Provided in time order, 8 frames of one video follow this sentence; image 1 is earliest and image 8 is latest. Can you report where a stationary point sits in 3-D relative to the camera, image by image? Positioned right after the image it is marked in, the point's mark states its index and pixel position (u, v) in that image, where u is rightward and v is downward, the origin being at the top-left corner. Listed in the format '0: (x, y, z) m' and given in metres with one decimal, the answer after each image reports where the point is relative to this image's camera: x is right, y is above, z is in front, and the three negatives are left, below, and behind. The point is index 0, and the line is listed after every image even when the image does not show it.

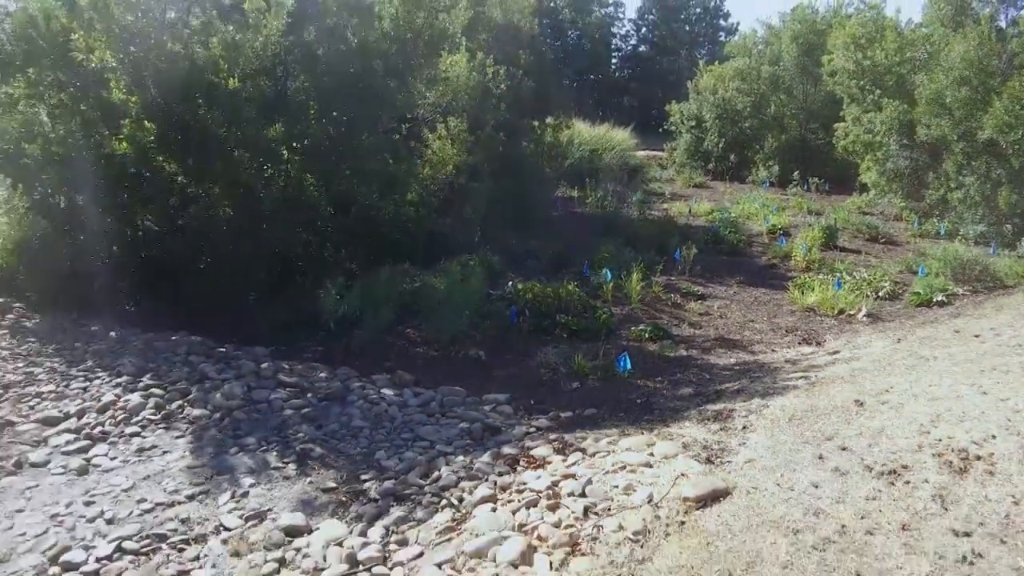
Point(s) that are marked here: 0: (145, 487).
0: (-1.6, -0.9, +3.9) m
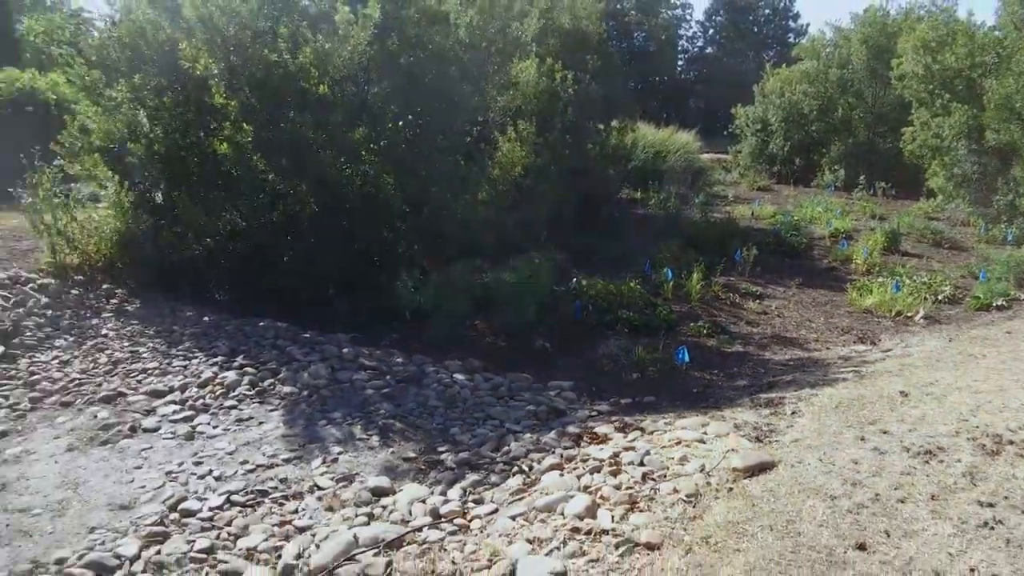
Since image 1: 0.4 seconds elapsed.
0: (-1.3, -0.8, +4.3) m
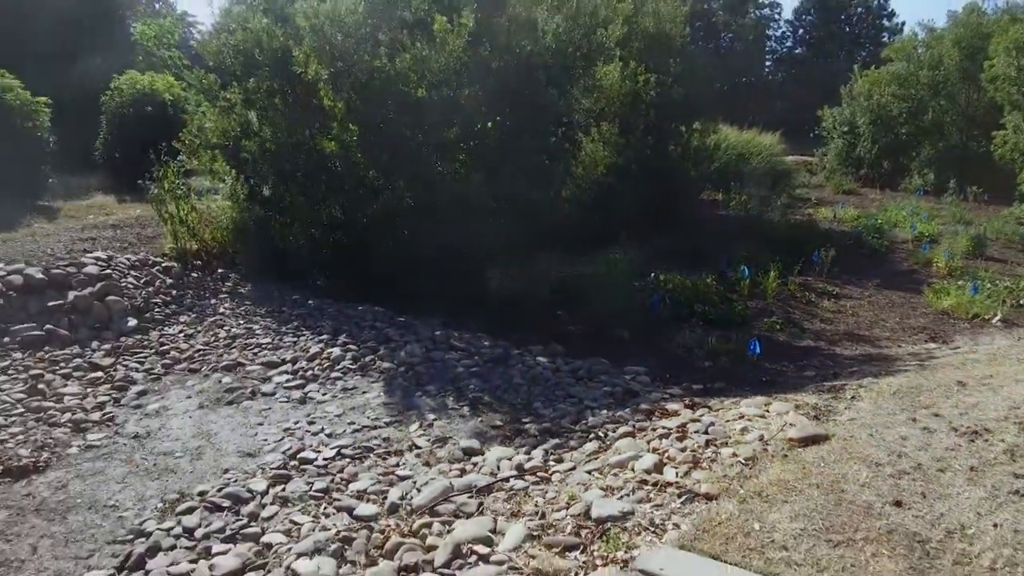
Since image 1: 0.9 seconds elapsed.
0: (-0.9, -0.7, +4.9) m
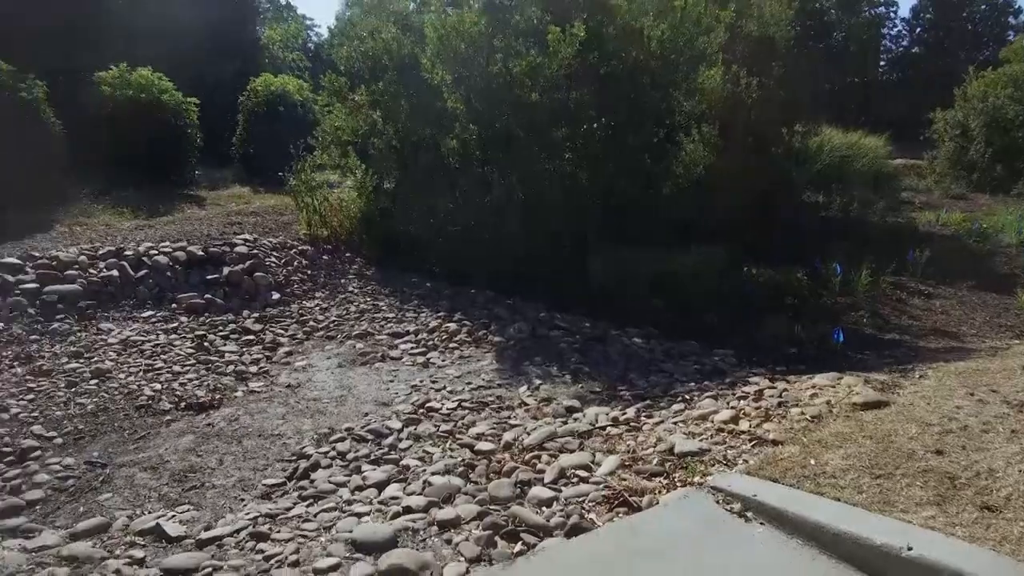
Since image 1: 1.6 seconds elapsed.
0: (-0.3, -0.6, +5.6) m
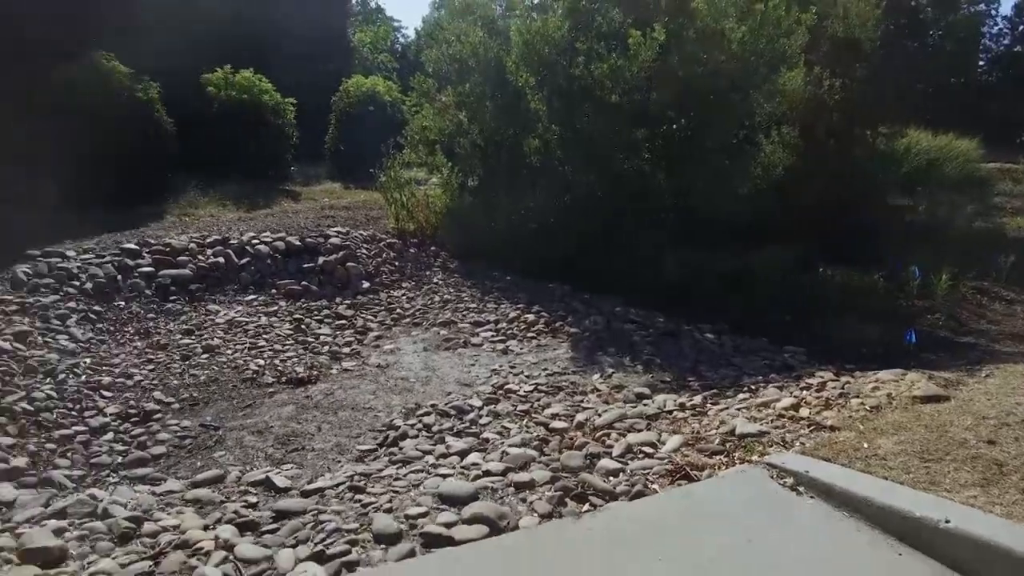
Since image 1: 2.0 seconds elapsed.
0: (+0.2, -0.5, +5.9) m
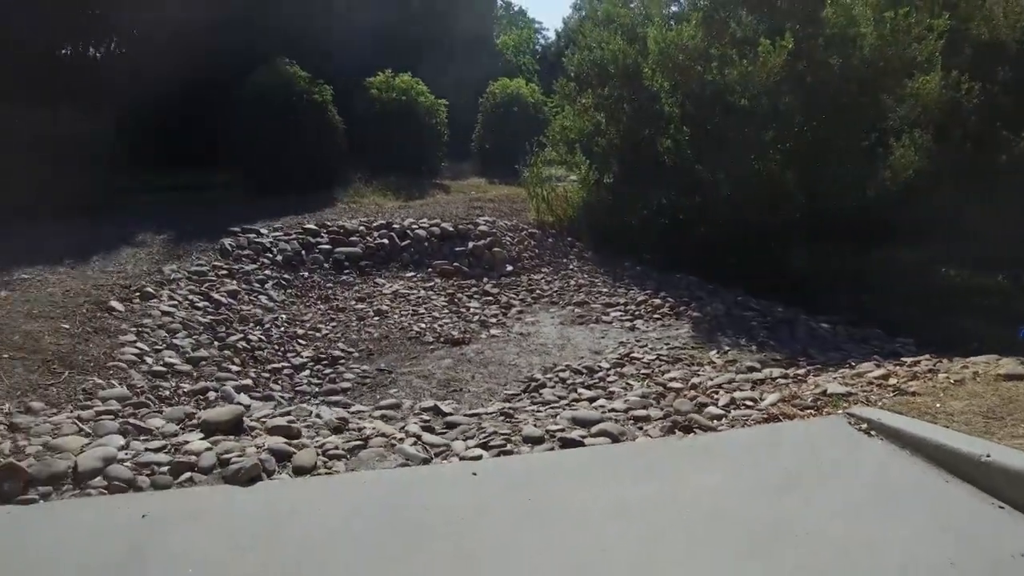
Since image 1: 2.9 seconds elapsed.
0: (+1.2, -0.4, +6.6) m
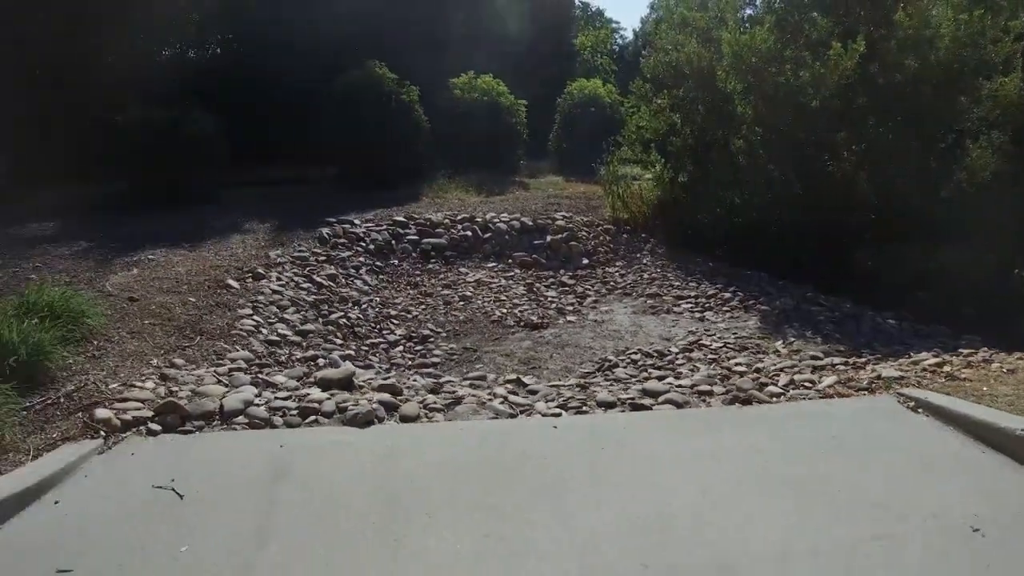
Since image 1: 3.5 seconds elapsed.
0: (+1.8, -0.3, +7.0) m
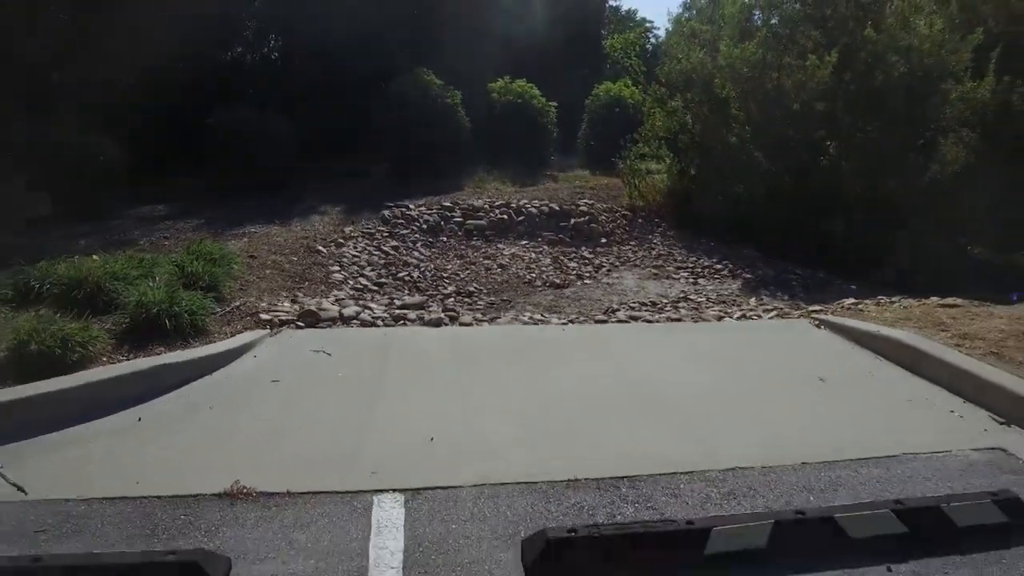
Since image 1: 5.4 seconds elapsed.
0: (+2.1, 0.0, +8.7) m
